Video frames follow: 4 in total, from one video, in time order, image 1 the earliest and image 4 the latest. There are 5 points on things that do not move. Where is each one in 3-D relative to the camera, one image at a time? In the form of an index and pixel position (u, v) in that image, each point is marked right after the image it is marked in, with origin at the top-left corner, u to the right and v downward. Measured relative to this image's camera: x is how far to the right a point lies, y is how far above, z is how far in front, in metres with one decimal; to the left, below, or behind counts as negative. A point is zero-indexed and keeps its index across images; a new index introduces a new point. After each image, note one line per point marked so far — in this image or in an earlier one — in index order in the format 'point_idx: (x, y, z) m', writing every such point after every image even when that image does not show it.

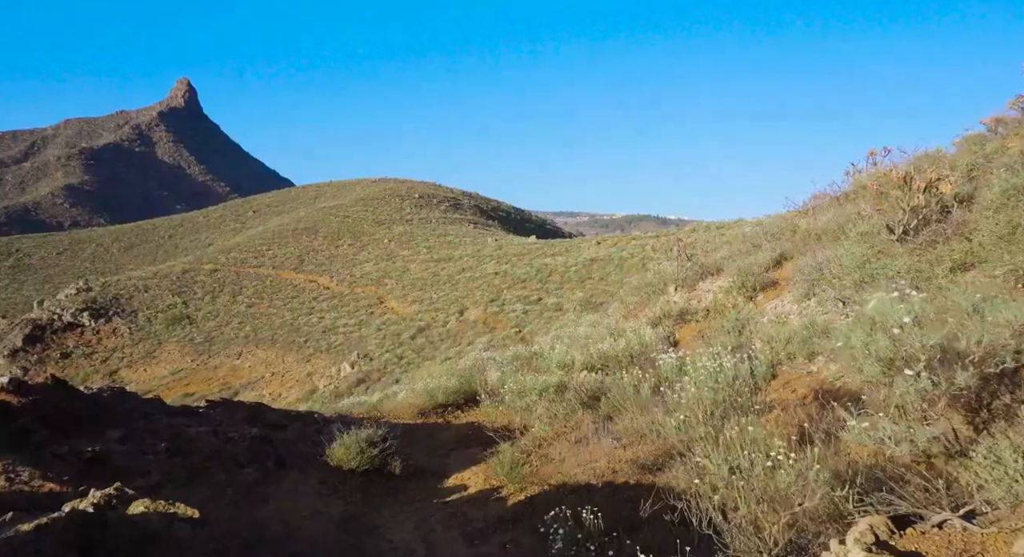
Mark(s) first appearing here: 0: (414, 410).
0: (-1.6, -2.2, +13.0) m
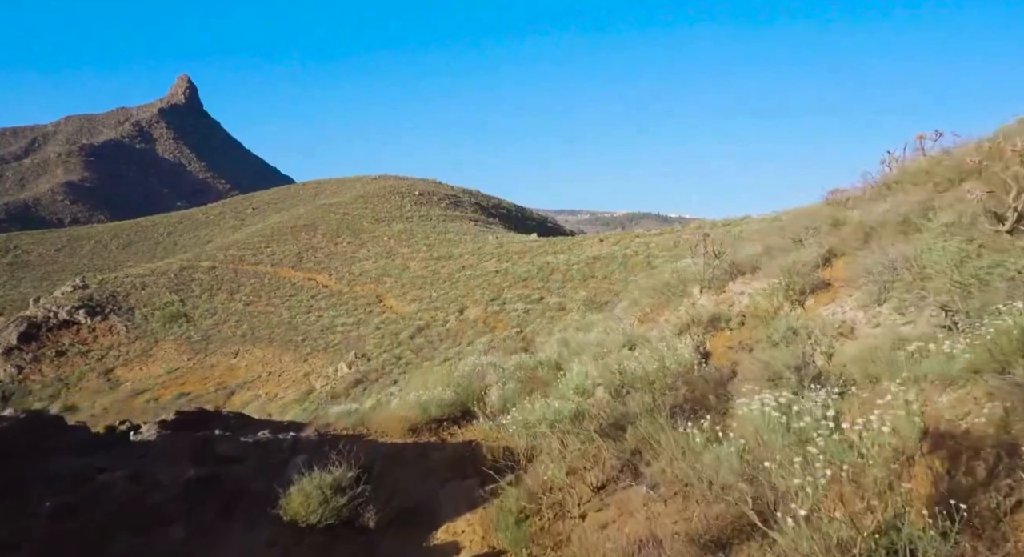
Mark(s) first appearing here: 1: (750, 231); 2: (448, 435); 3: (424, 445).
0: (-1.6, -2.2, +11.6) m
1: (+5.3, +1.0, +17.2) m
2: (-0.9, -2.3, +11.2) m
3: (-1.2, -2.2, +10.3) m
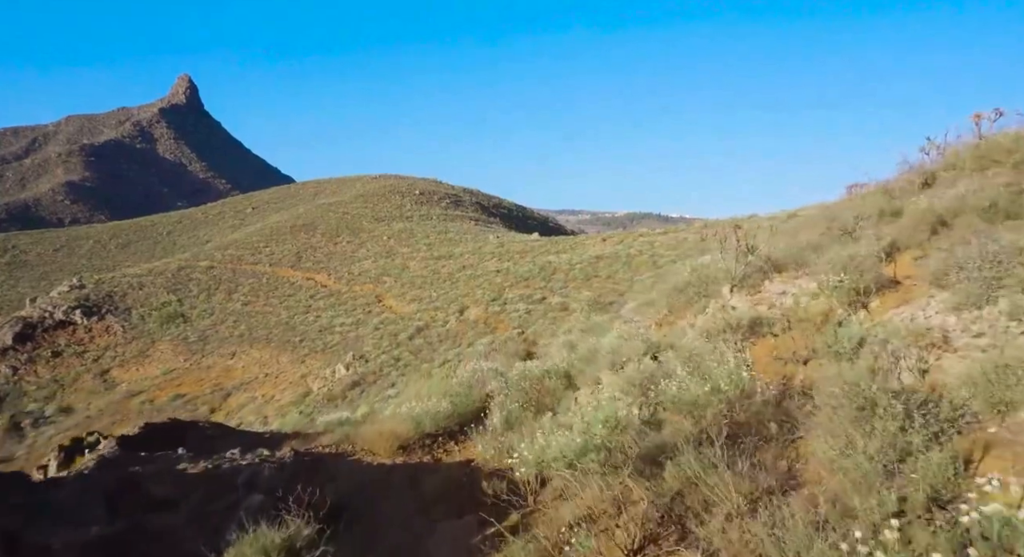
0: (-1.6, -2.2, +10.3) m
1: (+5.3, +1.0, +15.9) m
2: (-0.9, -2.2, +9.9) m
3: (-1.1, -2.2, +9.0) m
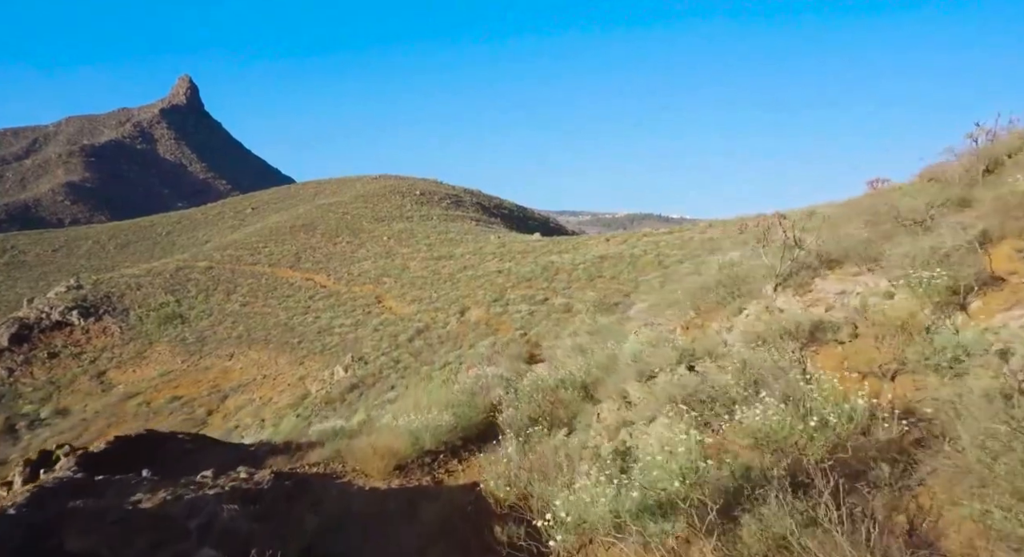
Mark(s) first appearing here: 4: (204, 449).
0: (-1.4, -2.2, +9.1) m
1: (+5.5, +1.1, +14.7) m
2: (-0.8, -2.2, +8.7) m
3: (-1.0, -2.2, +7.9) m
4: (-4.6, -2.5, +11.4) m
